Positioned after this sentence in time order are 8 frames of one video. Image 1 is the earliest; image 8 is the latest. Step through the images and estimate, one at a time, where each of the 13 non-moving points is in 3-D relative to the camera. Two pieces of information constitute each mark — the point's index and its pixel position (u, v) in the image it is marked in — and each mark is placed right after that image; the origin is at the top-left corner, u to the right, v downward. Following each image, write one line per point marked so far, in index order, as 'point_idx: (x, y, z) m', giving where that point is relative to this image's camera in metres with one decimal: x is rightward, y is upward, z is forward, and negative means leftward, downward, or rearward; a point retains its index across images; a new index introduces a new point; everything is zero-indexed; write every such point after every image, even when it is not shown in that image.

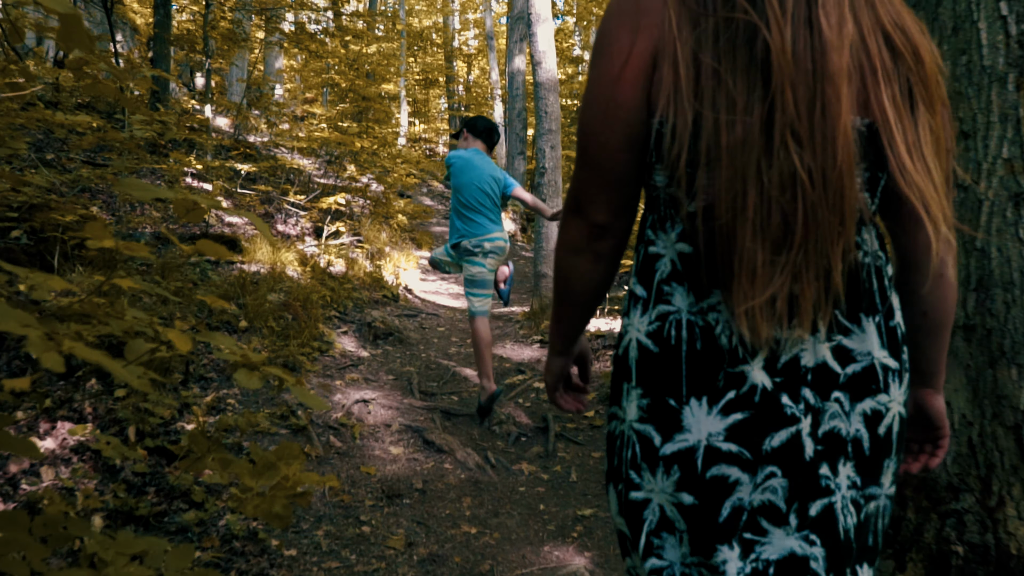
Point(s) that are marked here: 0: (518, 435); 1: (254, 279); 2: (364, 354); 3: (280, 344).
0: (0.0, -1.1, +4.7) m
1: (-2.6, +0.1, +6.6) m
2: (-1.4, -0.6, +6.0) m
3: (-2.0, -0.5, +5.4) m
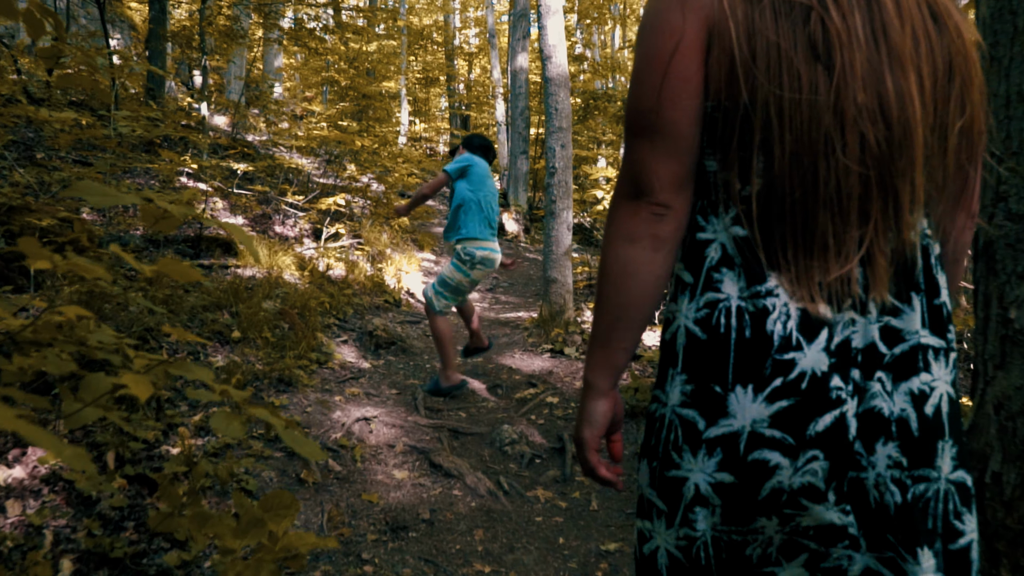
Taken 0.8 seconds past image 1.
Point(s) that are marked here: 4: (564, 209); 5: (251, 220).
0: (+0.1, -1.1, +4.3) m
1: (-2.5, 0.0, +6.2) m
2: (-1.3, -0.7, +5.7) m
3: (-1.9, -0.6, +5.1) m
4: (+0.6, +0.9, +7.0) m
5: (-4.3, +1.1, +10.6) m
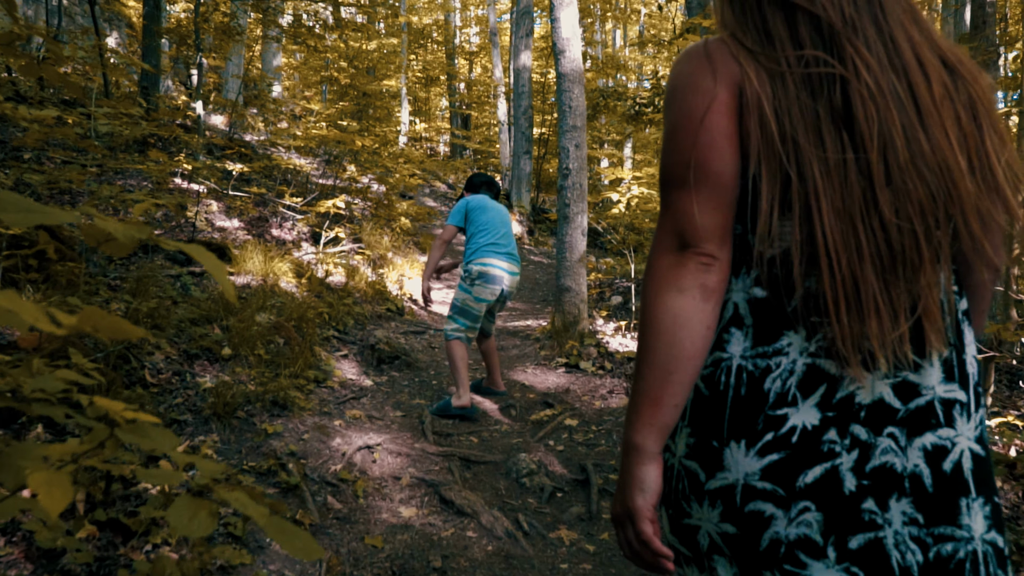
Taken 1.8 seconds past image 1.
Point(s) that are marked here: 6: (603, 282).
0: (+0.2, -1.2, +3.9) m
1: (-2.4, -0.1, +5.8) m
2: (-1.2, -0.8, +5.2) m
3: (-1.8, -0.7, +4.6) m
4: (+0.7, +0.8, +6.6) m
5: (-4.2, +1.0, +10.2) m
6: (+1.3, +0.1, +9.5) m
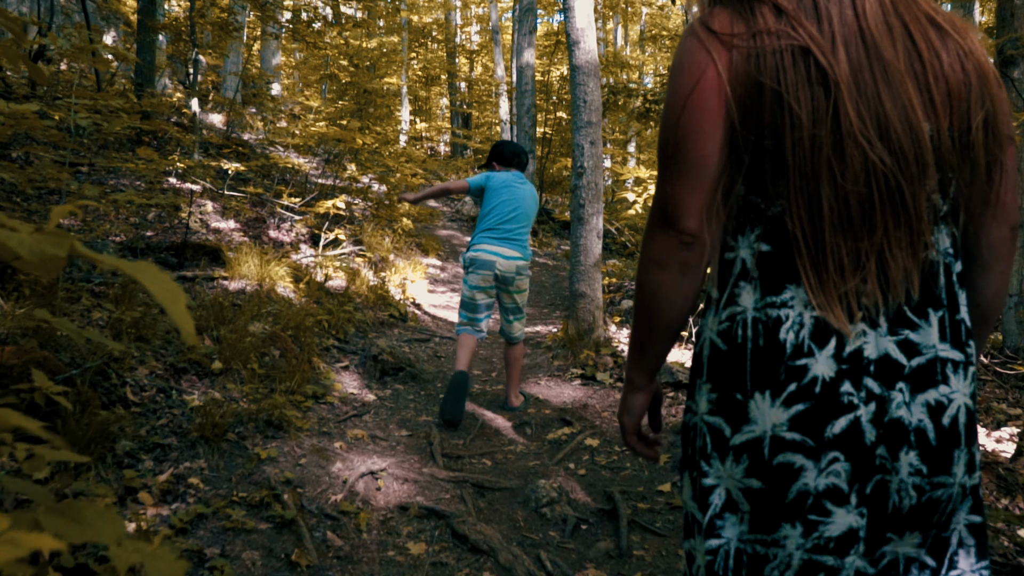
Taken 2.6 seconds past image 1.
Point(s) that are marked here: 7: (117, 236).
0: (+0.4, -1.3, +3.5) m
1: (-2.3, -0.1, +5.4) m
2: (-1.1, -0.8, +4.9) m
3: (-1.7, -0.7, +4.3) m
4: (+0.8, +0.7, +6.2) m
5: (-4.1, +1.0, +9.8) m
6: (+1.4, 0.0, +9.1) m
7: (-4.7, +0.6, +7.7) m
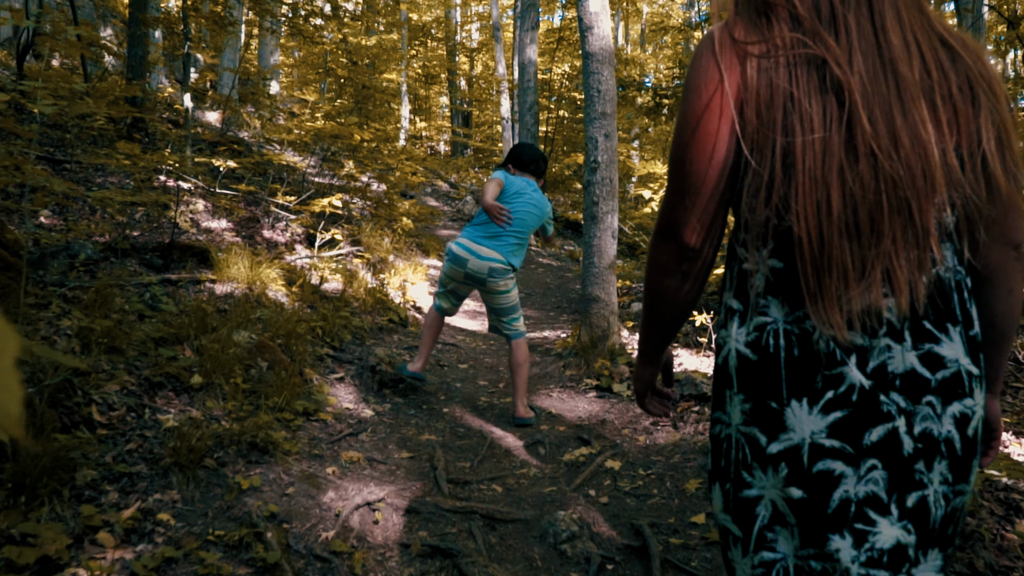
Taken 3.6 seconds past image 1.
0: (+0.4, -1.3, +3.1) m
1: (-2.3, -0.2, +5.0) m
2: (-1.0, -0.9, +4.4) m
3: (-1.6, -0.7, +3.8) m
4: (+0.9, +0.7, +5.8) m
5: (-4.0, +0.9, +9.4) m
6: (+1.5, 0.0, +8.7) m
7: (-4.6, +0.6, +7.2) m
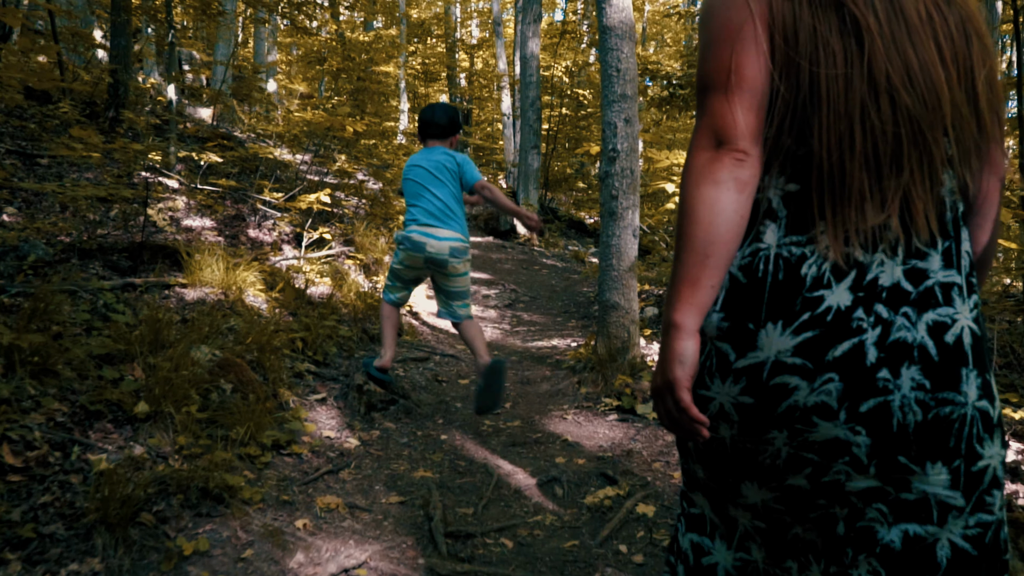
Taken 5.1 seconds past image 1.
0: (+0.5, -1.4, +2.4) m
1: (-2.2, -0.2, +4.3) m
2: (-0.9, -0.9, +3.8) m
3: (-1.5, -0.8, +3.2) m
4: (+0.9, +0.6, +5.1) m
5: (-4.0, +0.9, +8.7) m
6: (+1.6, 0.0, +8.0) m
7: (-4.6, +0.5, +6.6) m
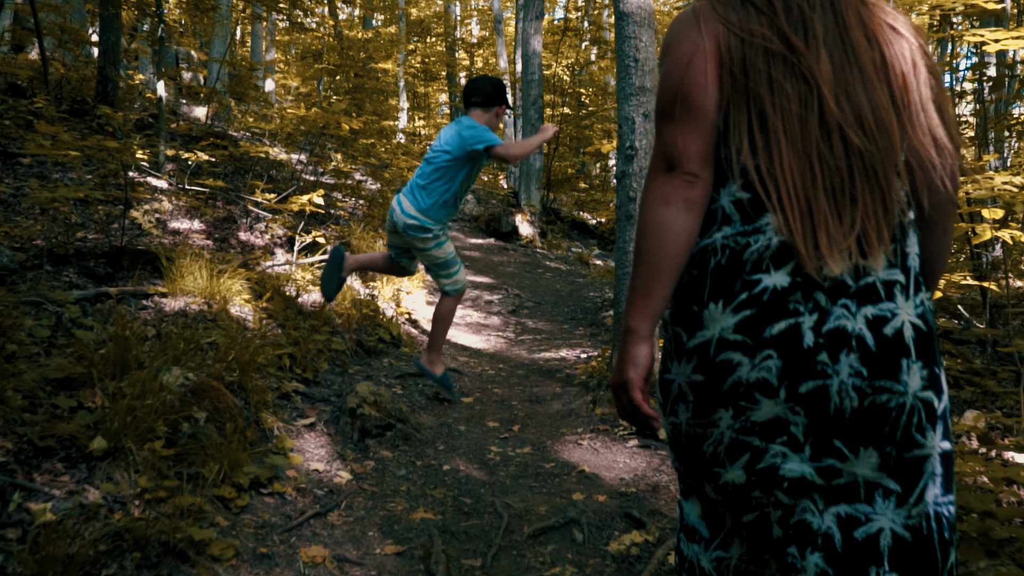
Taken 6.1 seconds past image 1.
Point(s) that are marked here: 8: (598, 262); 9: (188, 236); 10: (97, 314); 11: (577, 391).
0: (+0.5, -1.4, +2.0) m
1: (-2.1, -0.3, +3.9) m
2: (-0.9, -1.0, +3.3) m
3: (-1.5, -0.9, +2.7) m
4: (+1.0, +0.6, +4.7) m
5: (-3.9, +0.8, +8.3) m
6: (+1.6, -0.1, +7.6) m
7: (-4.5, +0.5, +6.1) m
8: (+1.9, +0.6, +14.5) m
9: (-3.9, +0.6, +7.7) m
10: (-2.8, -0.2, +4.4) m
11: (+0.5, -0.8, +4.8) m
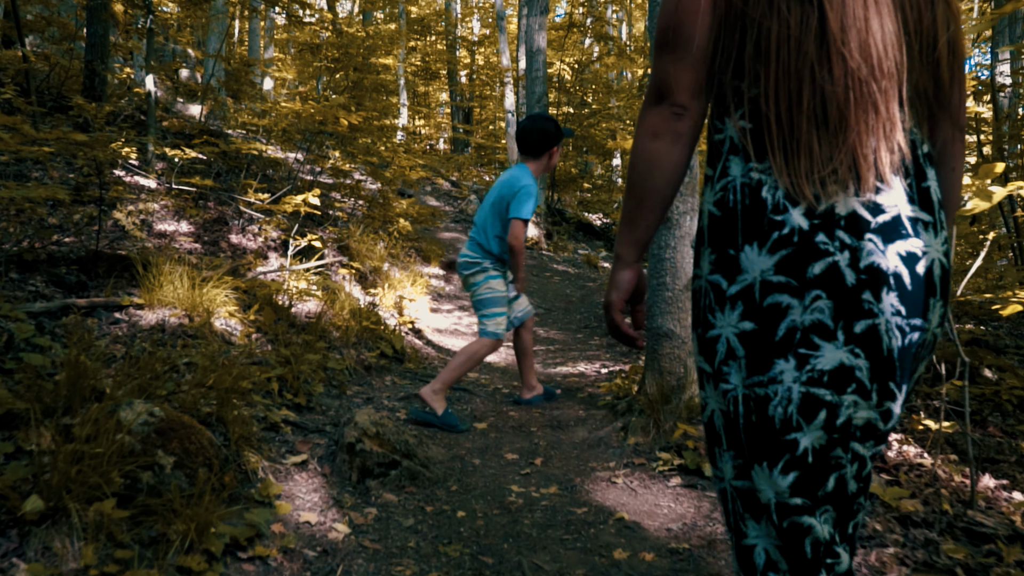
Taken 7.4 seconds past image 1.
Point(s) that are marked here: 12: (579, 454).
0: (+0.7, -1.5, +1.5) m
1: (-2.0, -0.4, +3.4) m
2: (-0.8, -1.1, +2.8) m
3: (-1.3, -0.9, +2.2) m
4: (+1.1, +0.5, +4.1) m
5: (-3.8, +0.7, +7.7) m
6: (+1.8, -0.2, +7.0) m
7: (-4.4, +0.4, +5.6) m
8: (+2.1, +0.5, +14.0) m
9: (-3.8, +0.5, +7.2) m
10: (-2.7, -0.2, +3.8) m
11: (+0.6, -0.9, +4.3) m
12: (+0.4, -1.0, +3.9) m
